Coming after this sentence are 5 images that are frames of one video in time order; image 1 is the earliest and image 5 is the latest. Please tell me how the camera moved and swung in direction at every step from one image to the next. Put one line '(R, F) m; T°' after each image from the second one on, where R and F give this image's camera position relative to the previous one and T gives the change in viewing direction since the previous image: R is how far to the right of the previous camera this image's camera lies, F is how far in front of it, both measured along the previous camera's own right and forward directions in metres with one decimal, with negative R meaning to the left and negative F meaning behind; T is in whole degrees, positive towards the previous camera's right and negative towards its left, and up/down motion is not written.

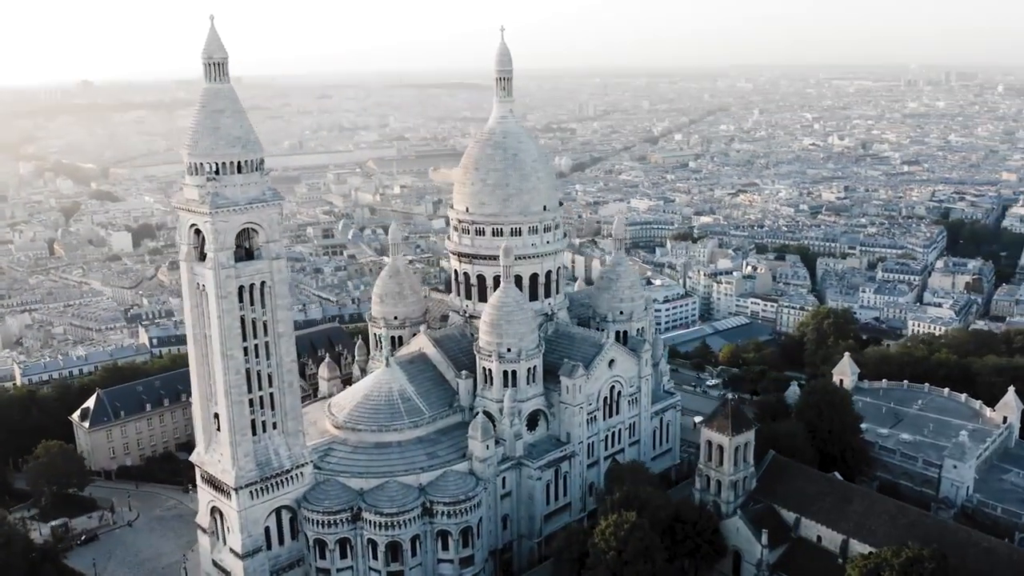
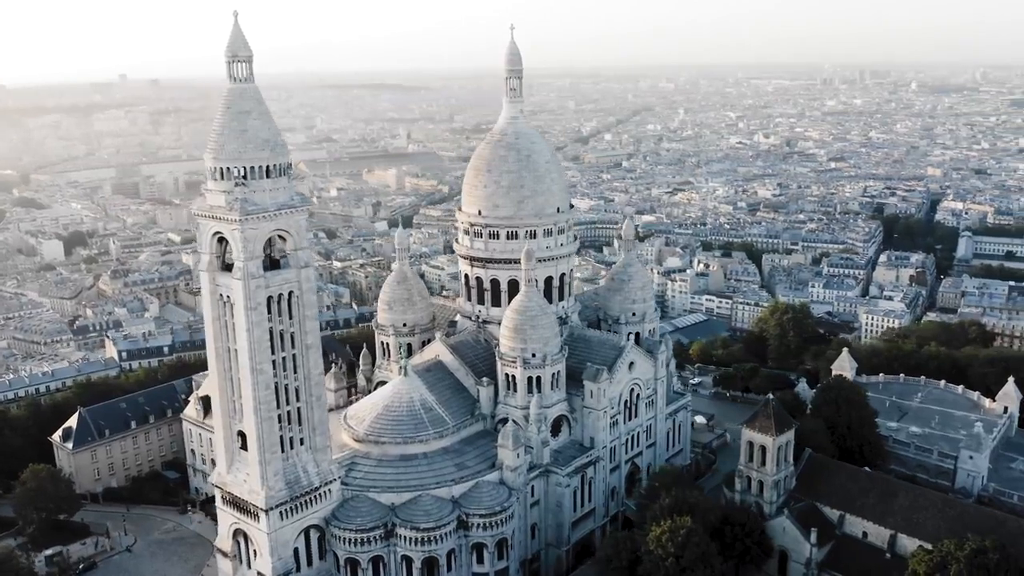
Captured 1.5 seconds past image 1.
(-5.9, +1.5) m; +5°
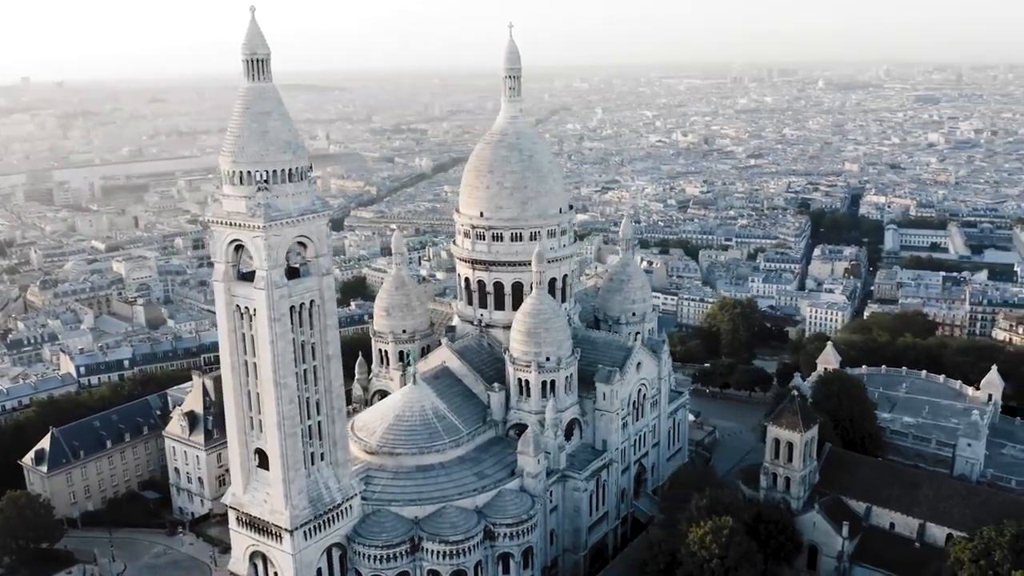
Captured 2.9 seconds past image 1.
(-5.6, +1.4) m; +5°
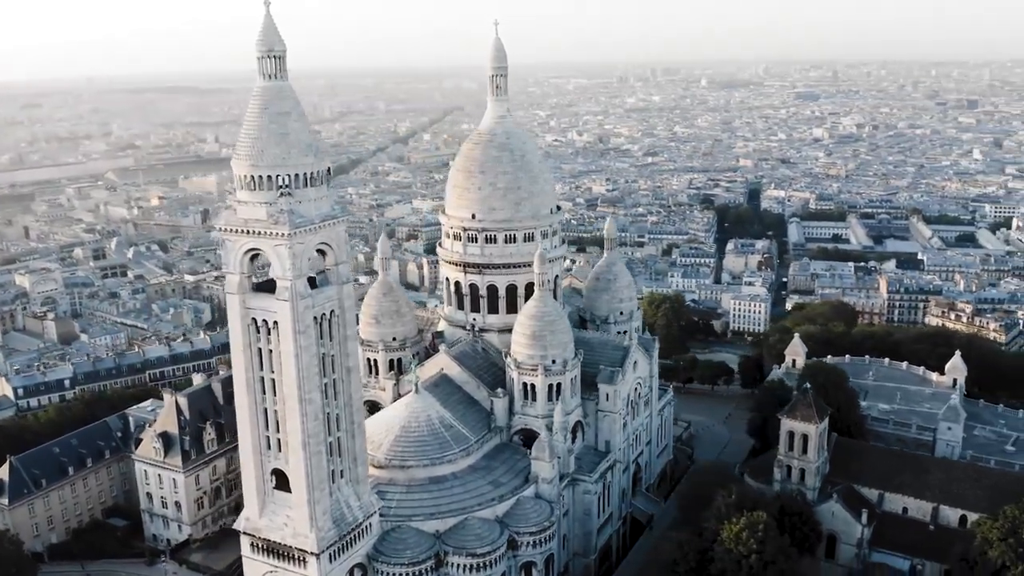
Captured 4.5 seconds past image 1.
(-6.4, +1.5) m; +7°
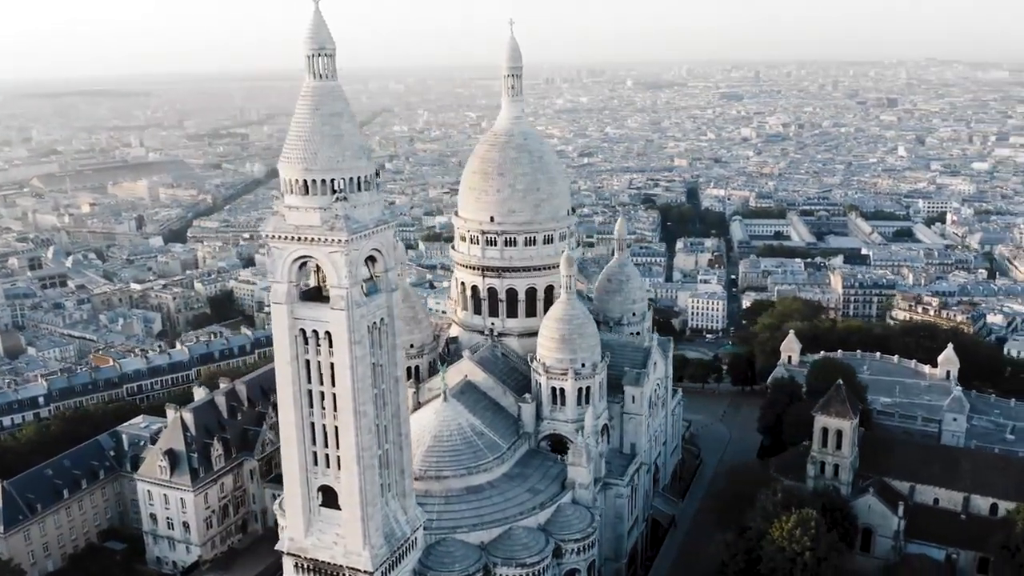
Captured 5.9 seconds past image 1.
(-5.7, +1.1) m; +5°
